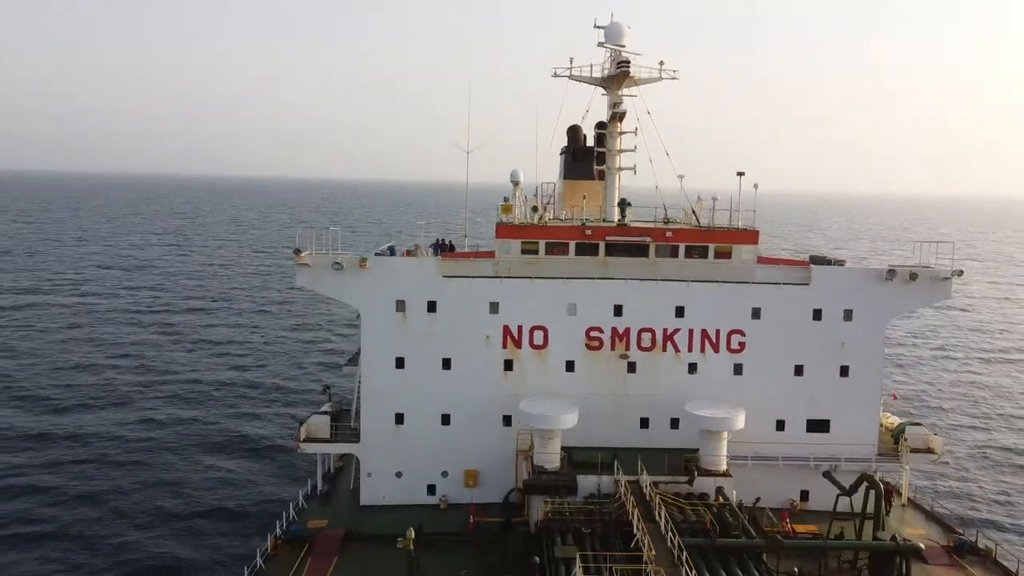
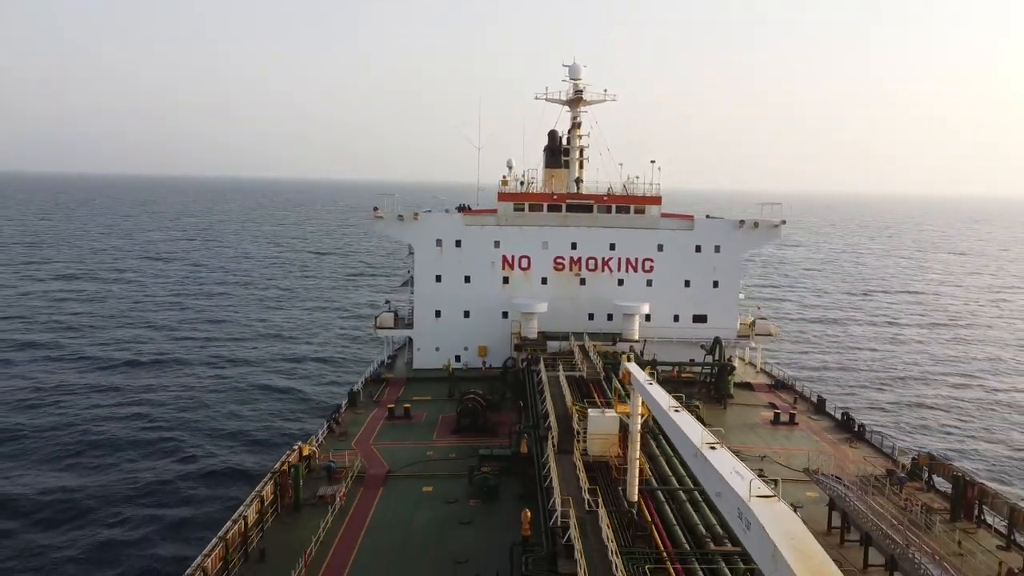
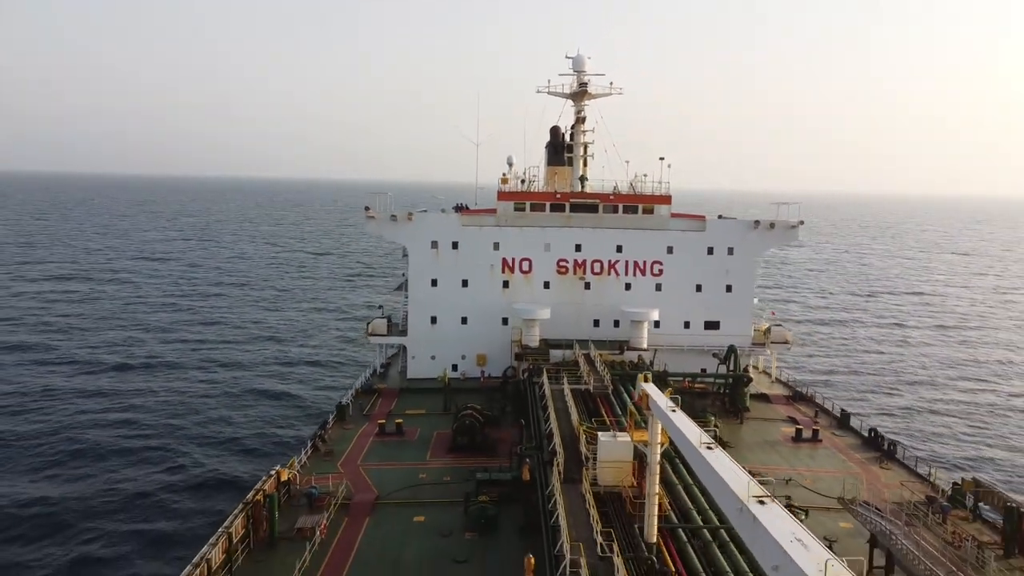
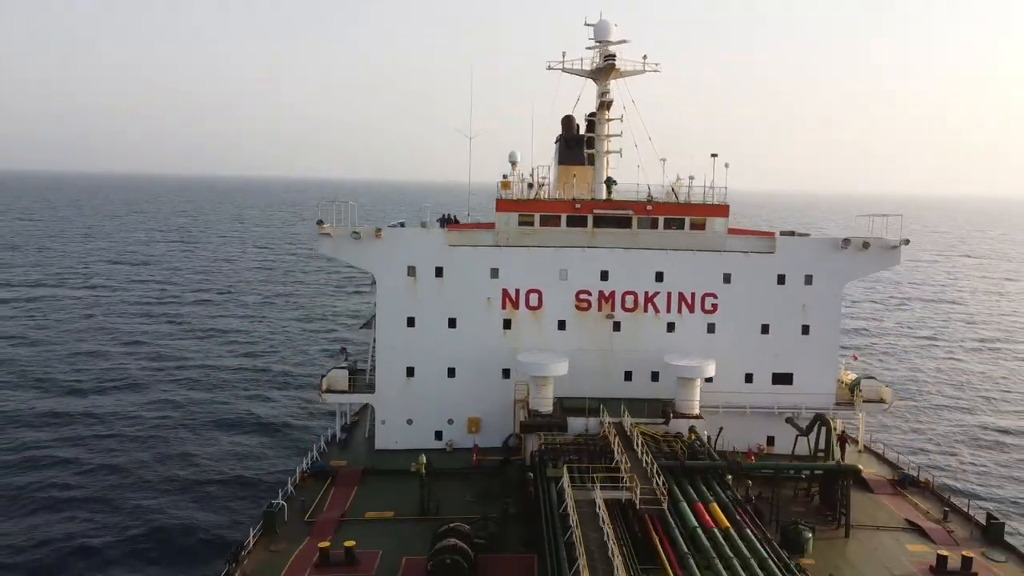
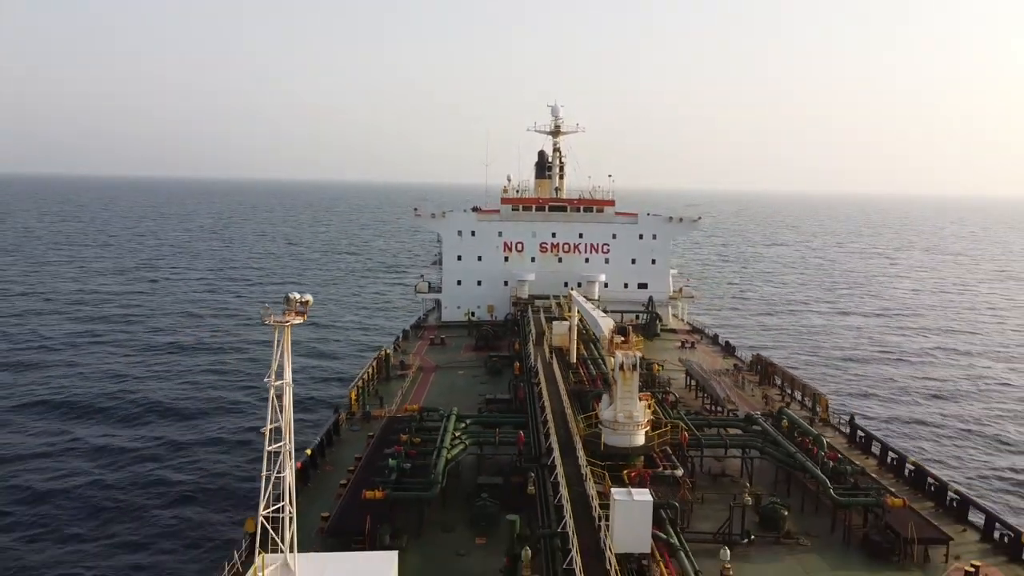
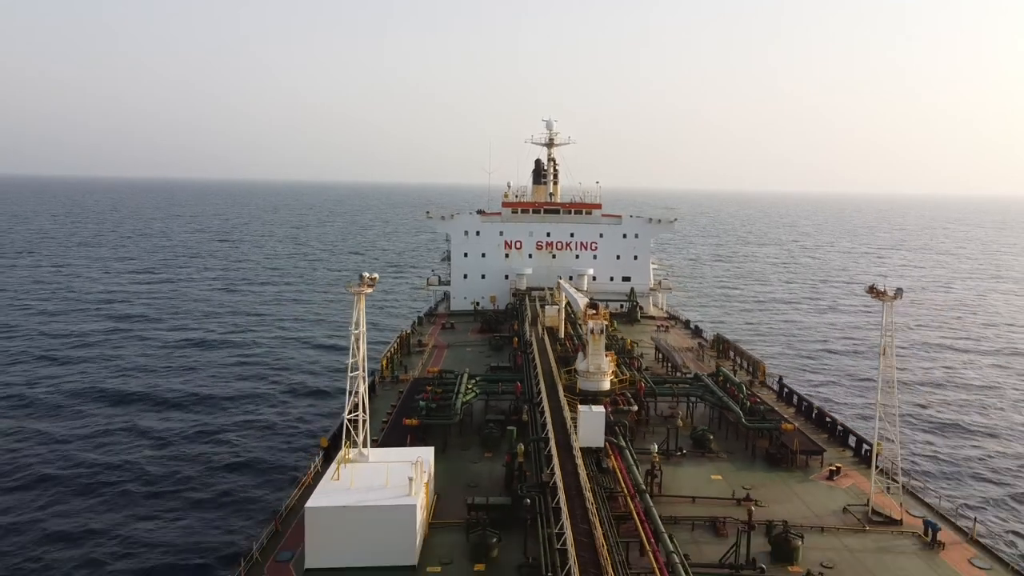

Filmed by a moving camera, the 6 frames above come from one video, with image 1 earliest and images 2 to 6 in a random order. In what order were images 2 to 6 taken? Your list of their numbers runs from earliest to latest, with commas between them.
4, 3, 2, 5, 6
